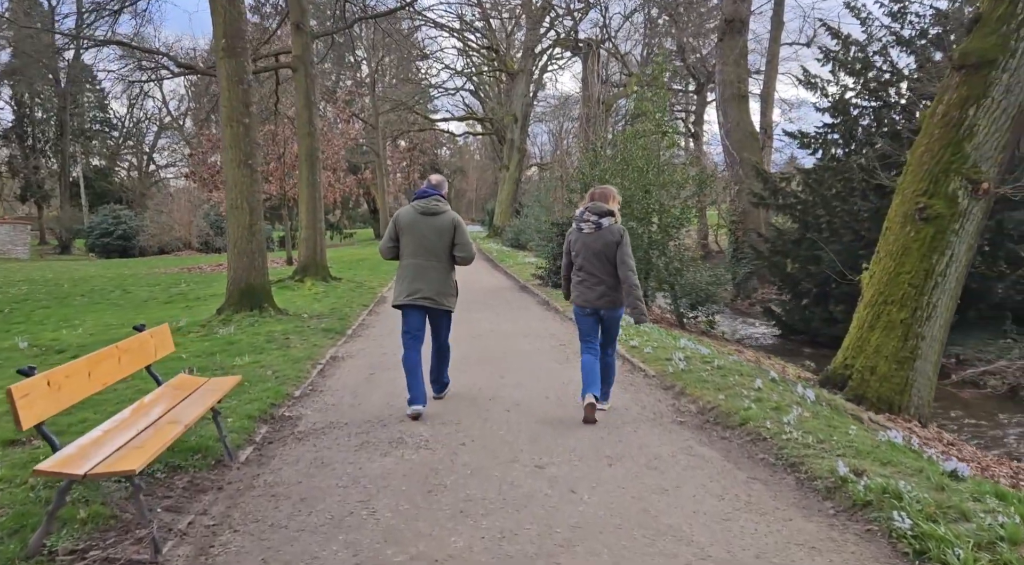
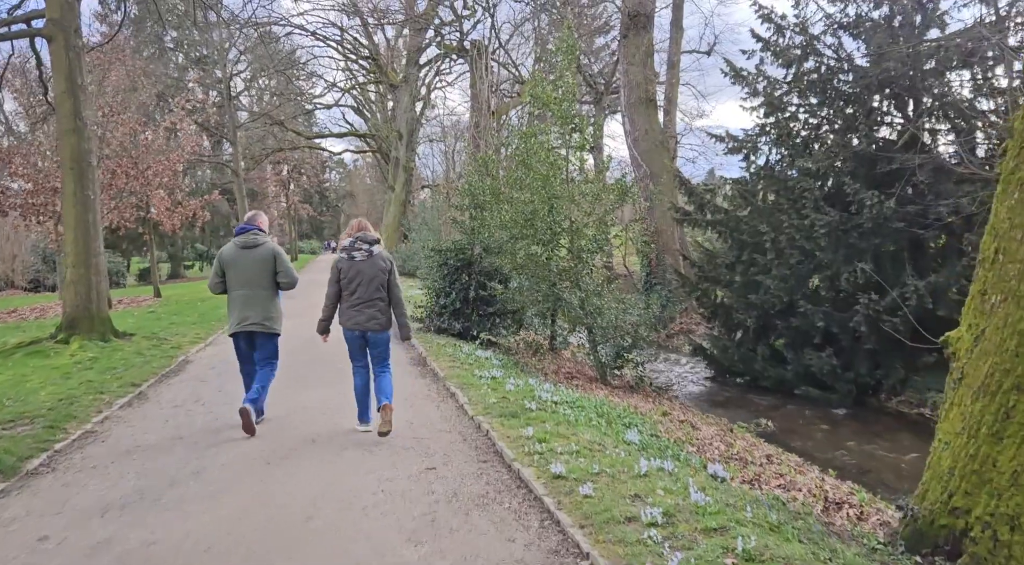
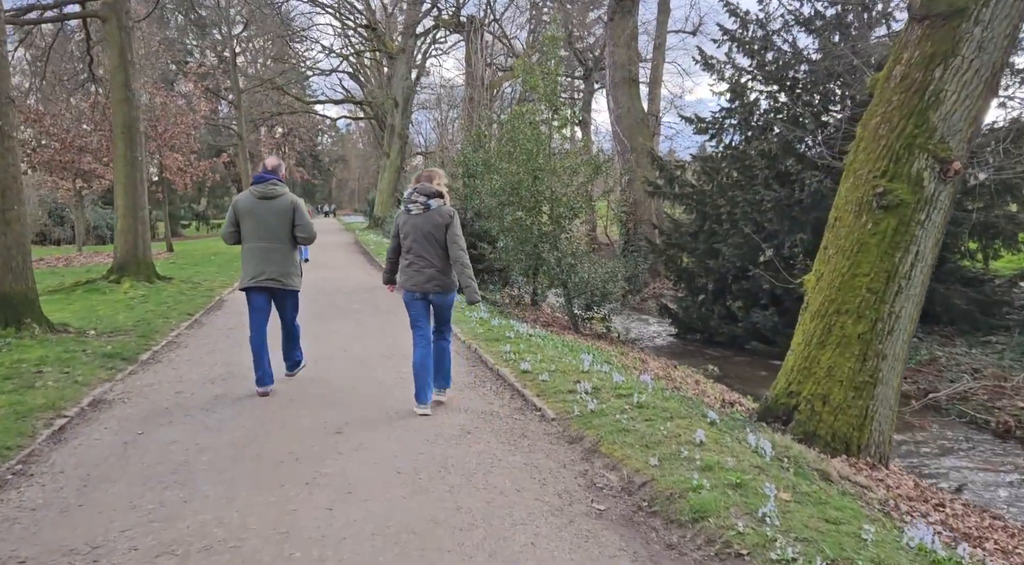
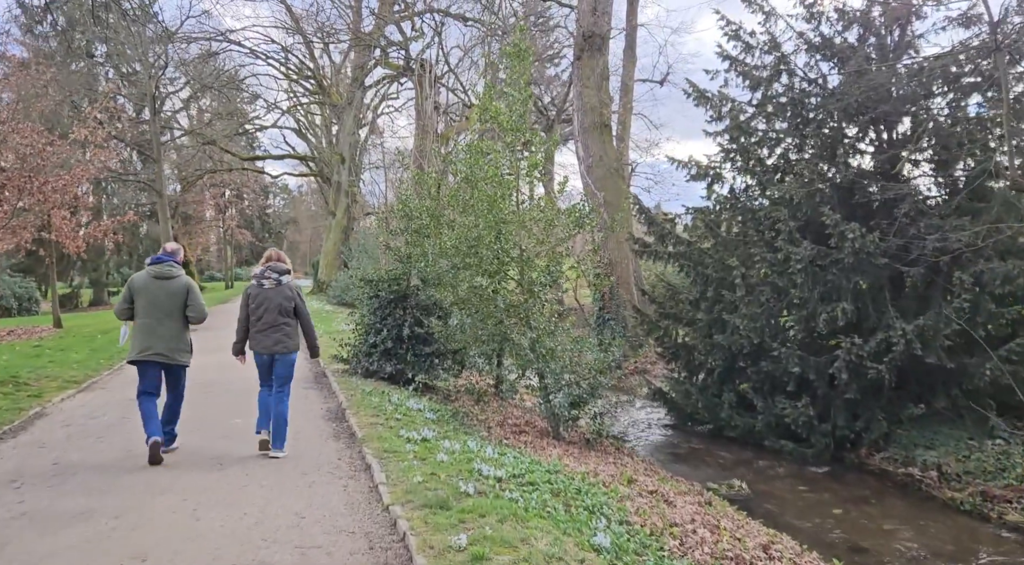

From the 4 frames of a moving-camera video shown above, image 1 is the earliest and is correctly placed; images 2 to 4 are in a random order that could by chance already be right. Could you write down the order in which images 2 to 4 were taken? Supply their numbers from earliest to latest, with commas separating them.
3, 2, 4
